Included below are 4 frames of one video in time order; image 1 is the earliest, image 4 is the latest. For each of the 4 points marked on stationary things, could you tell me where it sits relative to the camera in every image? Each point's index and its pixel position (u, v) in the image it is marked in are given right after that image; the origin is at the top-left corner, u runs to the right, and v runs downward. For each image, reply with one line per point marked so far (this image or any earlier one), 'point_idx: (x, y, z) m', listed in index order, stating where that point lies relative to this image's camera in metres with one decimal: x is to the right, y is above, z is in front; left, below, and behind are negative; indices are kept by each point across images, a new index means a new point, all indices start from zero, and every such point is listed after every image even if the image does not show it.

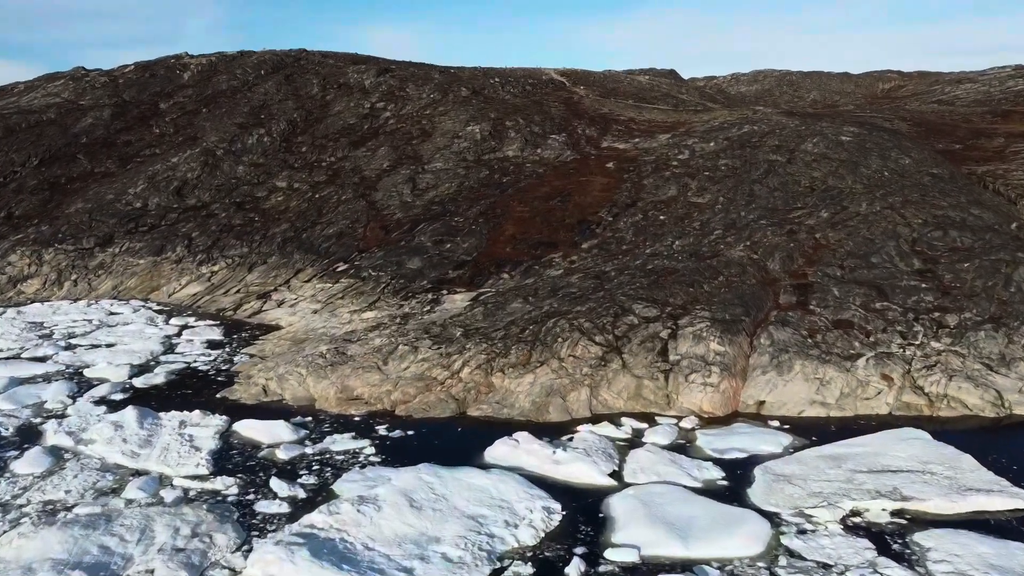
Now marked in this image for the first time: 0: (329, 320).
0: (-4.0, -0.7, +17.6) m
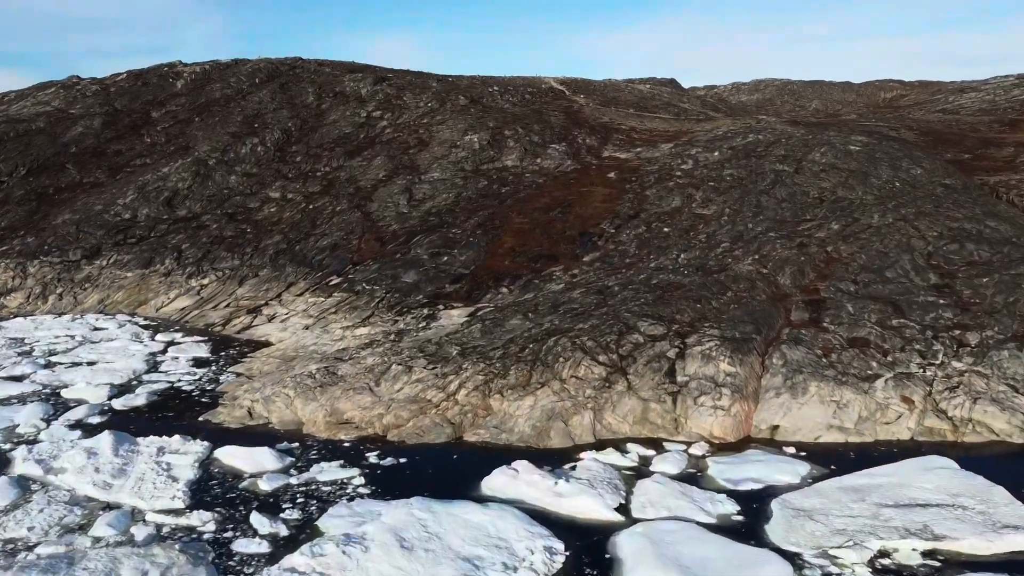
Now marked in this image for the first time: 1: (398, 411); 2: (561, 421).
0: (-4.0, -1.0, +16.9) m
1: (-1.7, -1.8, +12.1) m
2: (+0.7, -1.9, +11.6) m
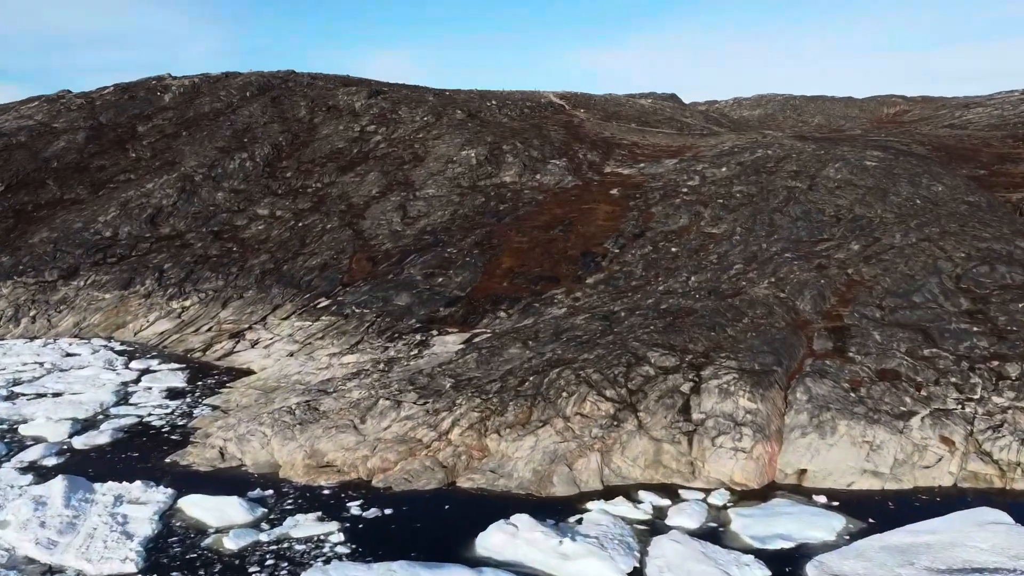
0: (-4.0, -1.5, +15.8) m
1: (-1.7, -2.2, +10.9) m
2: (+0.7, -2.3, +10.5) m
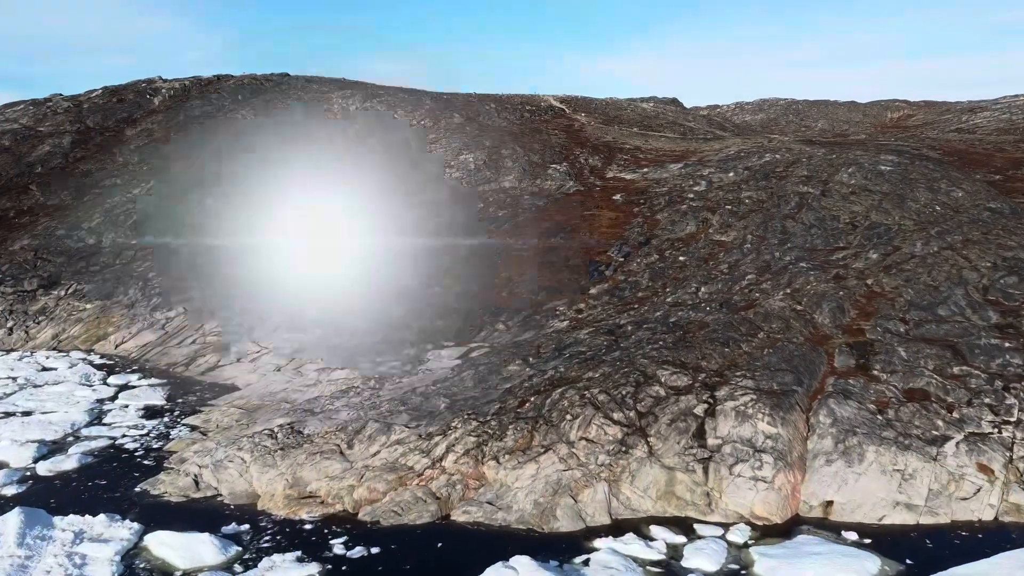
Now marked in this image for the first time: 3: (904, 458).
0: (-4.0, -1.7, +14.9) m
1: (-1.7, -2.4, +10.0) m
2: (+0.7, -2.5, +9.6) m
3: (+4.8, -2.1, +10.0) m
